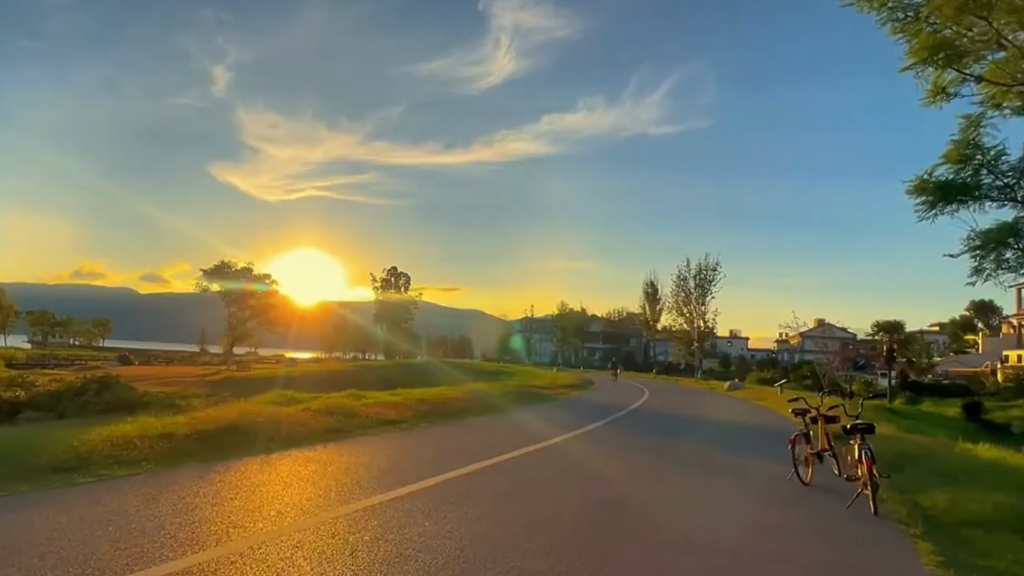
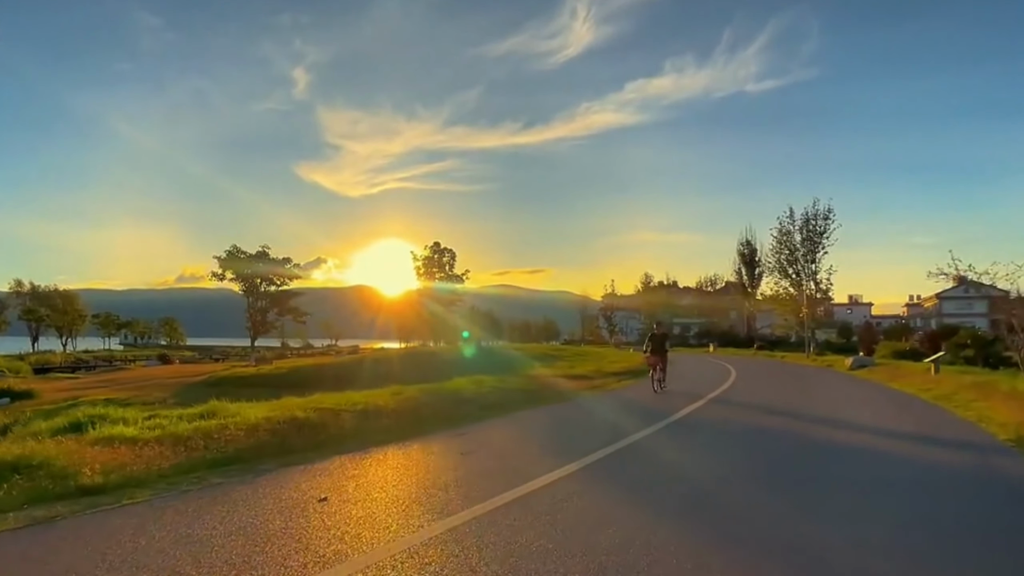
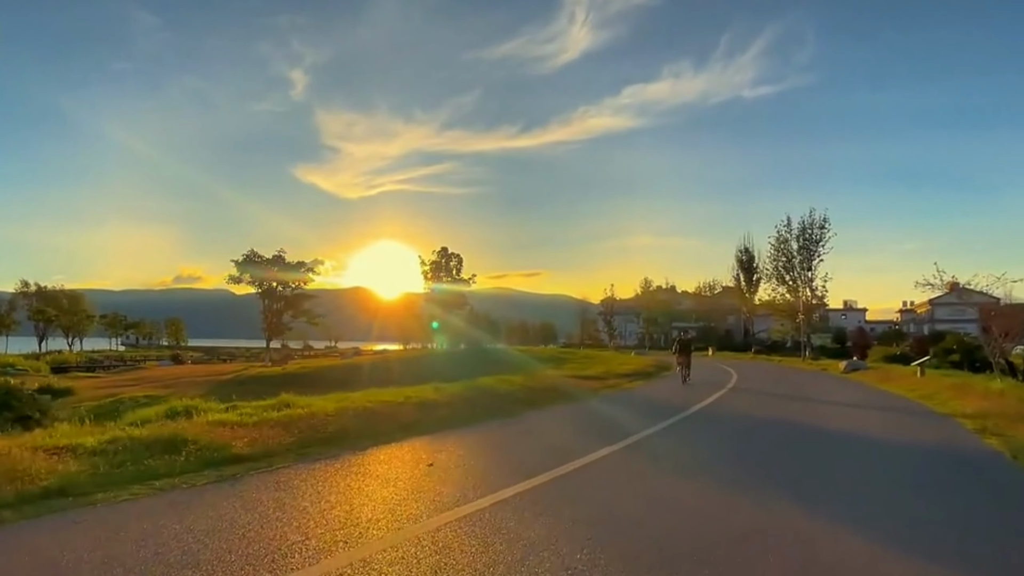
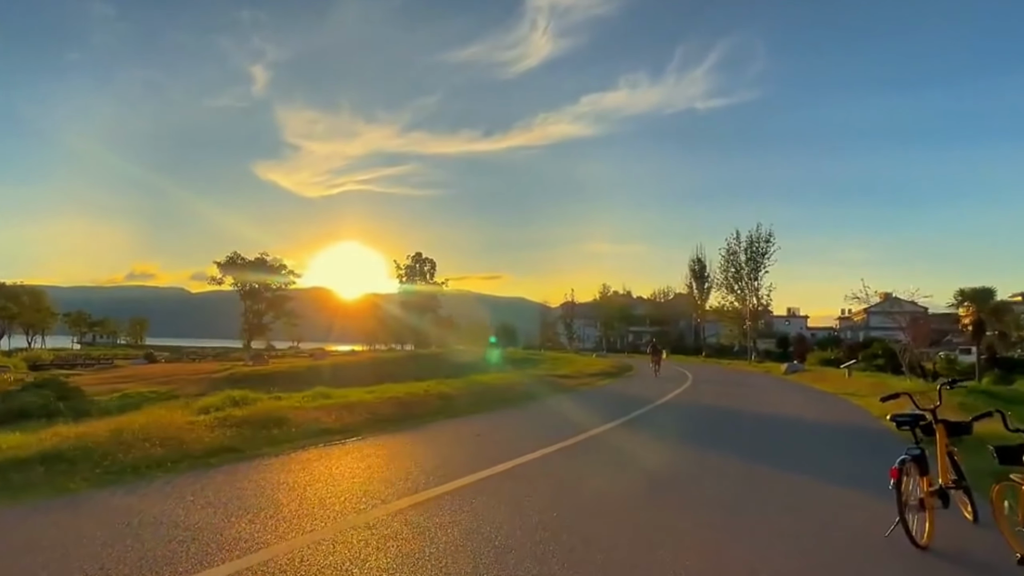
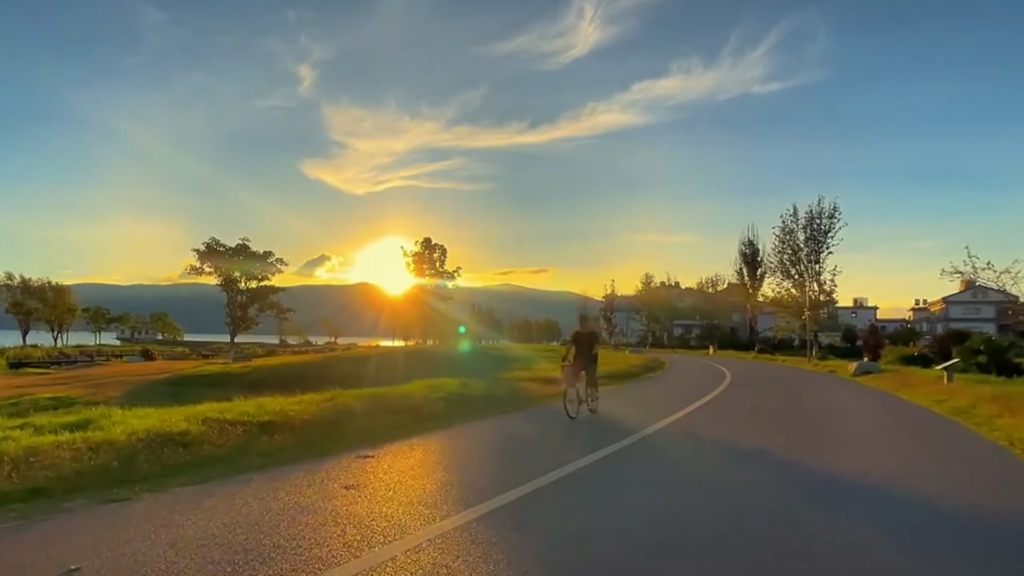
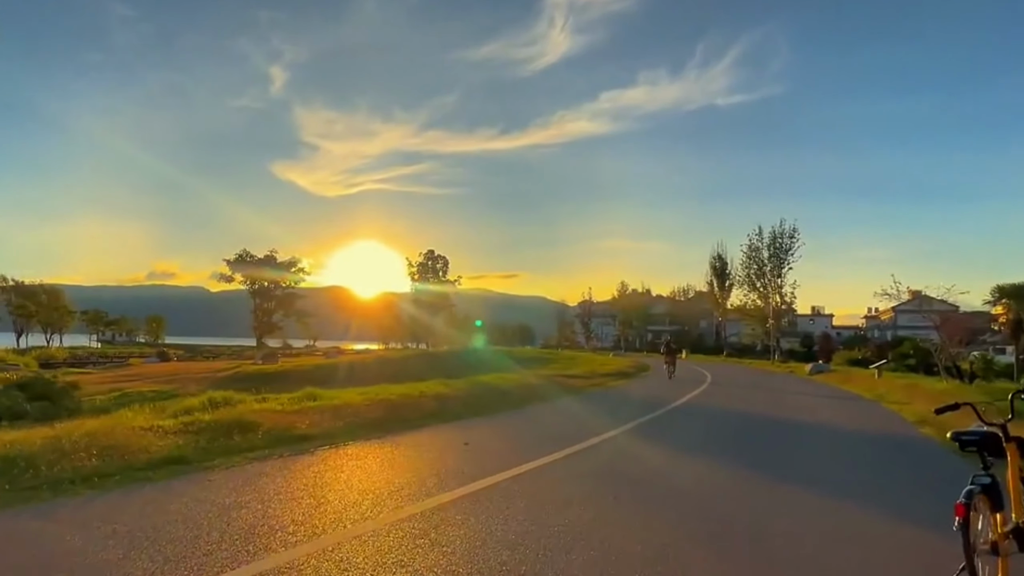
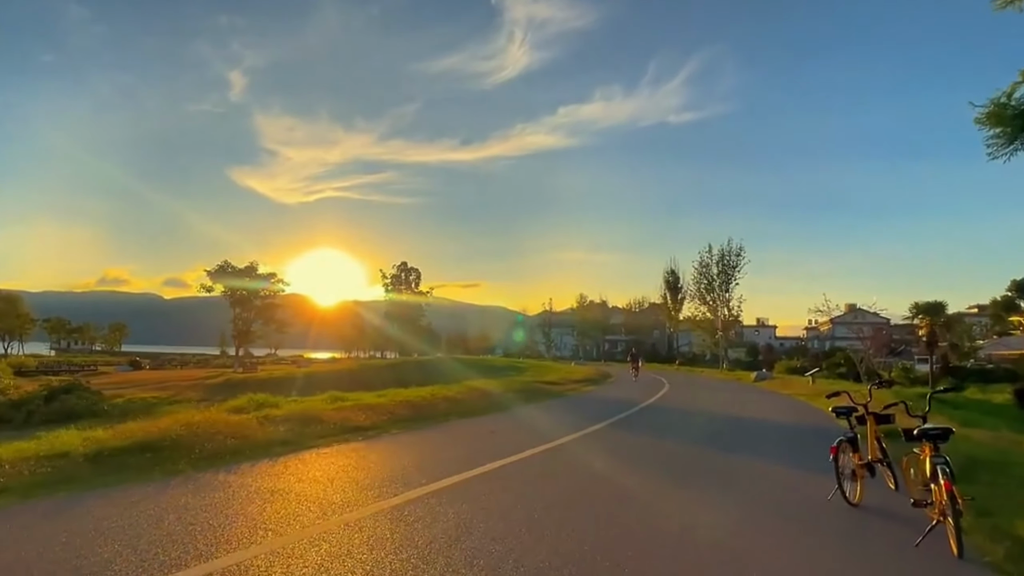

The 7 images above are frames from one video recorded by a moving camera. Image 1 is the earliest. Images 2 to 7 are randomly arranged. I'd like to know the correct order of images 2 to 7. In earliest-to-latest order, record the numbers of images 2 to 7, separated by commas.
7, 4, 6, 3, 2, 5
